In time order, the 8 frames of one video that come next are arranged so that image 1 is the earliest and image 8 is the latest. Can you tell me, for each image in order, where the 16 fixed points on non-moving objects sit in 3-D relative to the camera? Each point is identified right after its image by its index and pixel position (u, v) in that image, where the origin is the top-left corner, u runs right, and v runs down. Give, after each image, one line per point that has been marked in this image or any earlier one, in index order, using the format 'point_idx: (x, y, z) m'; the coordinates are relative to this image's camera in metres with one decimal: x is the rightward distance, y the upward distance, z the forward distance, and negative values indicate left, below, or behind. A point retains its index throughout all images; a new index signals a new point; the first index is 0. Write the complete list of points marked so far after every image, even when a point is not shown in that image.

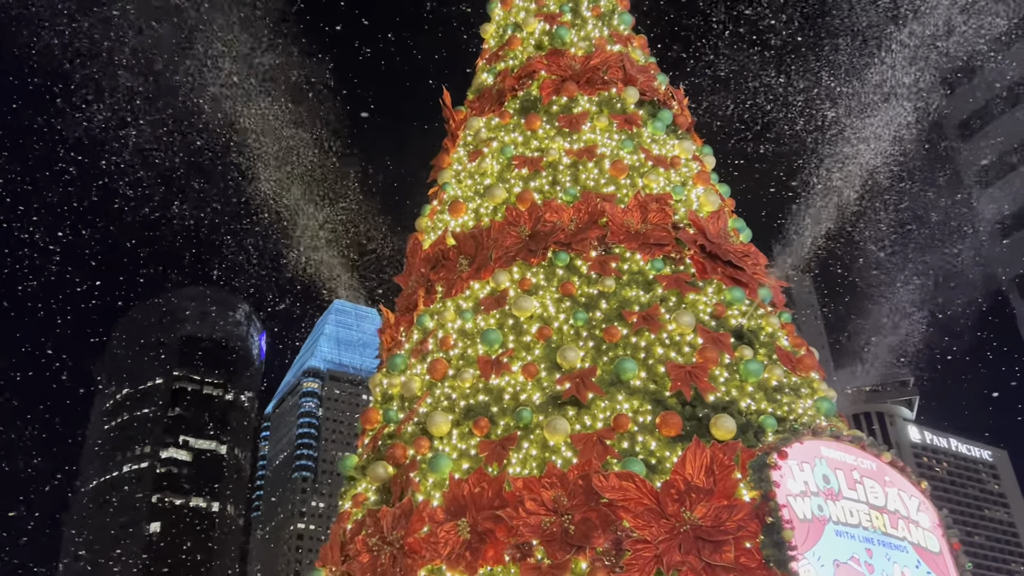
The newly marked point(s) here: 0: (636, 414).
0: (+1.1, -1.1, +7.8) m
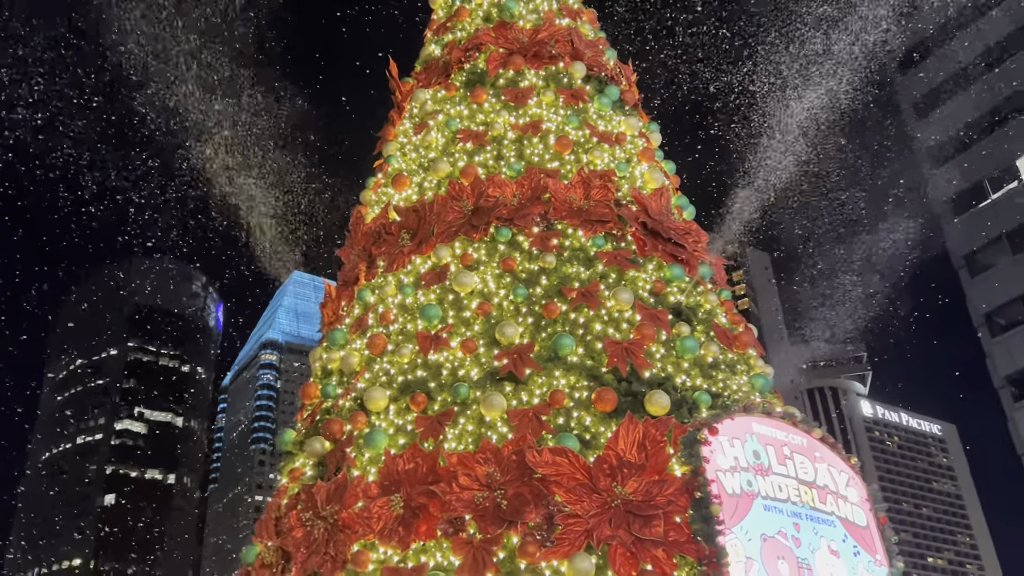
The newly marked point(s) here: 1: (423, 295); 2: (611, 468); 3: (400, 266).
0: (+0.5, -0.9, +7.8) m
1: (-0.9, -0.1, +8.8) m
2: (+0.8, -1.4, +6.9) m
3: (-1.1, +0.2, +9.1) m
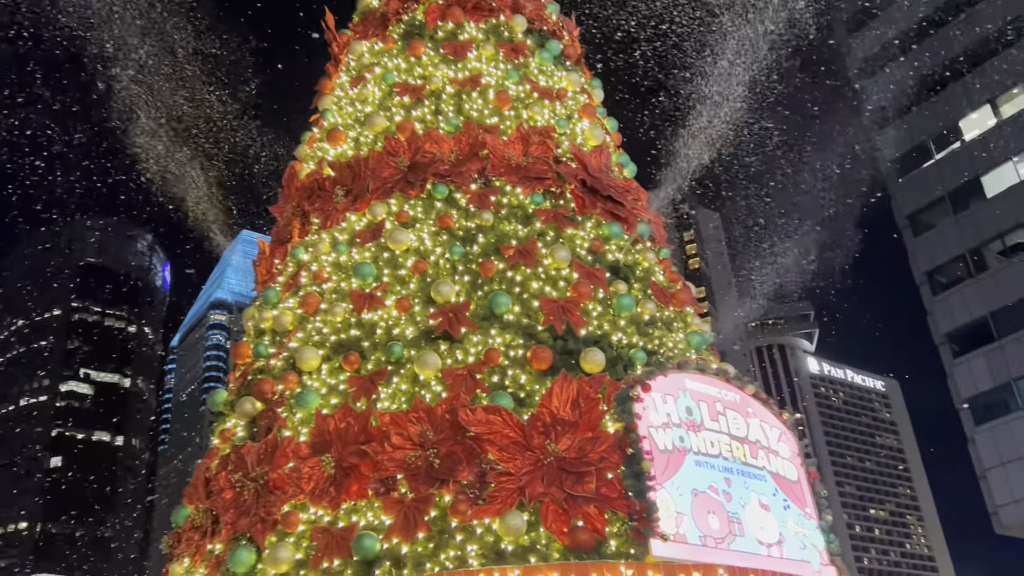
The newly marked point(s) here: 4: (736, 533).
0: (0.0, -0.5, +7.8) m
1: (-1.5, +0.3, +8.6) m
2: (+0.3, -1.1, +6.9) m
3: (-1.8, +0.6, +8.9) m
4: (+1.8, -1.9, +7.0) m
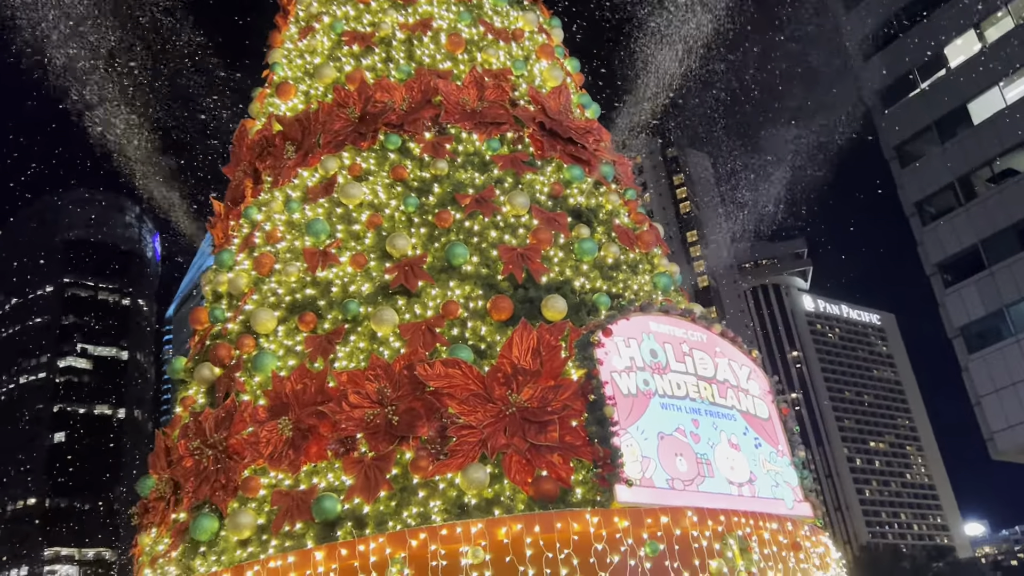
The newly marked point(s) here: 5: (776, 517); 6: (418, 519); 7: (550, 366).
0: (-0.4, -0.1, +7.6) m
1: (-1.9, +0.7, +8.4) m
2: (-0.1, -0.7, +6.7) m
3: (-2.2, +1.0, +8.6) m
4: (+1.5, -1.4, +6.9) m
5: (+2.1, -1.9, +7.4) m
6: (-0.7, -1.6, +6.4) m
7: (+0.3, -0.6, +6.8) m
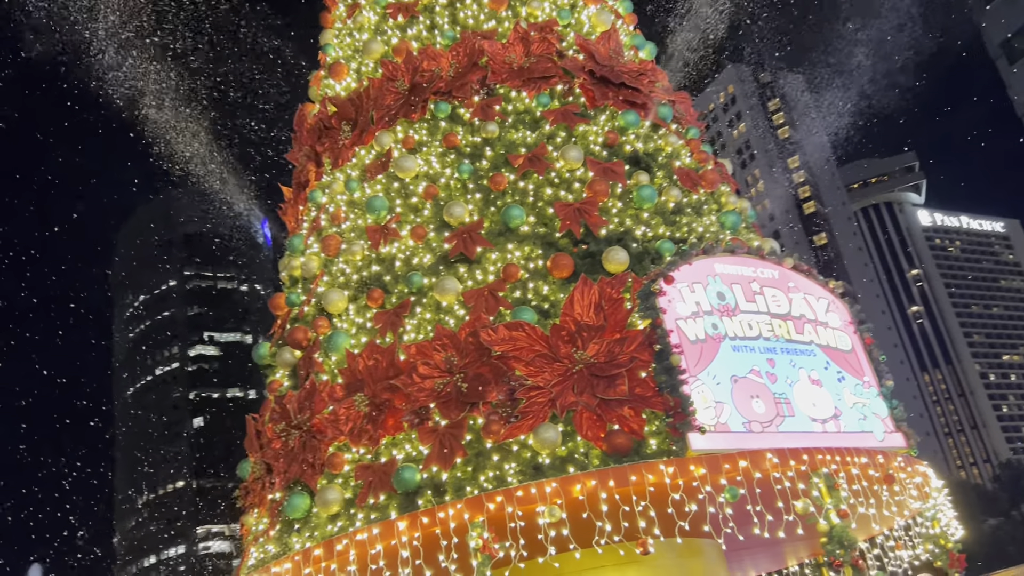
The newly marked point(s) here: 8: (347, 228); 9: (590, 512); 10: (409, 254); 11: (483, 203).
0: (+0.1, +0.2, +7.6) m
1: (-1.3, +1.0, +8.5) m
2: (+0.4, -0.3, +6.7) m
3: (-1.6, +1.2, +8.8) m
4: (+2.1, -0.9, +6.8) m
5: (+2.8, -1.3, +7.2) m
6: (-0.1, -1.4, +6.5) m
7: (+0.8, -0.2, +6.8) m
8: (-1.5, +0.6, +8.4) m
9: (+0.6, -1.6, +6.5) m
10: (-0.9, +0.3, +7.9) m
11: (-0.3, +0.8, +8.1) m
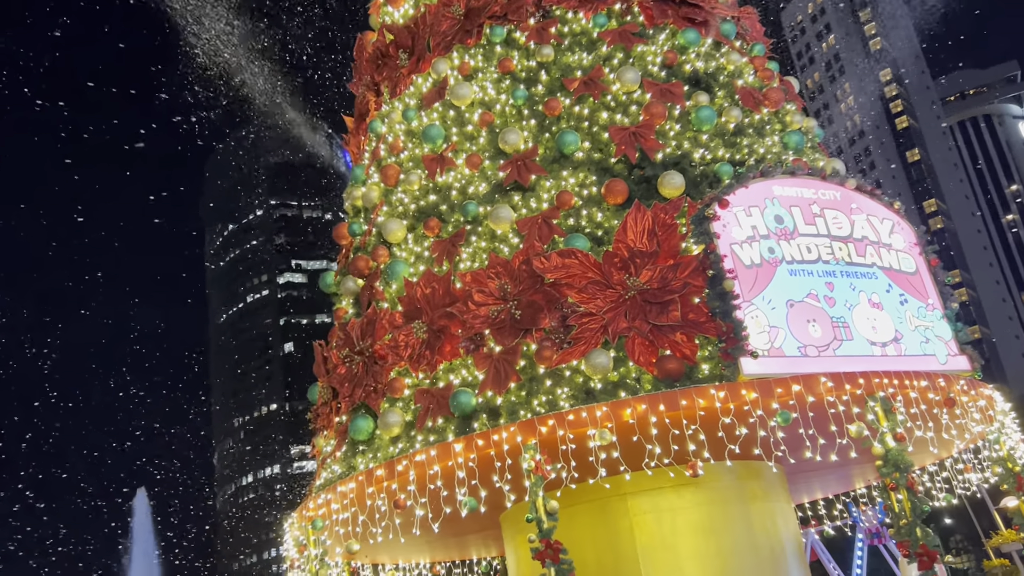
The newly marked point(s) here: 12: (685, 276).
0: (+0.6, +0.8, +7.5) m
1: (-0.8, +1.6, +8.5) m
2: (+0.8, +0.2, +6.7) m
3: (-1.1, +1.9, +8.8) m
4: (+2.5, -0.4, +6.7) m
5: (+3.2, -0.7, +7.0) m
6: (+0.3, -0.9, +6.6) m
7: (+1.2, +0.3, +6.7) m
8: (-1.0, +1.2, +8.5) m
9: (+0.9, -1.1, +6.6) m
10: (-0.4, +0.9, +8.0) m
11: (+0.2, +1.4, +8.0) m
12: (+1.2, +0.1, +6.6) m
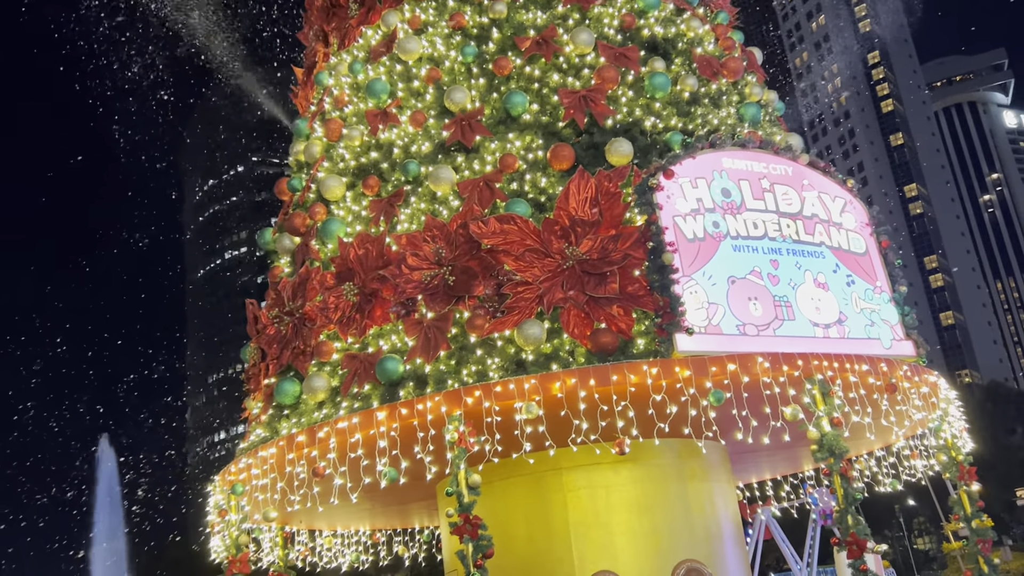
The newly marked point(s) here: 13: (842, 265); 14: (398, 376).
0: (+0.1, +1.1, +7.3) m
1: (-1.3, +2.0, +8.2) m
2: (+0.3, +0.4, +6.5) m
3: (-1.5, +2.3, +8.4) m
4: (+2.0, -0.2, +6.5) m
5: (+2.7, -0.5, +6.9) m
6: (-0.2, -0.6, +6.4) m
7: (+0.7, +0.5, +6.5) m
8: (-1.5, +1.6, +8.1) m
9: (+0.4, -0.9, +6.4) m
10: (-0.9, +1.2, +7.7) m
11: (-0.2, +1.7, +7.7) m
12: (+0.8, +0.3, +6.3) m
13: (+2.6, +0.2, +7.0) m
14: (-0.8, -0.6, +6.4) m
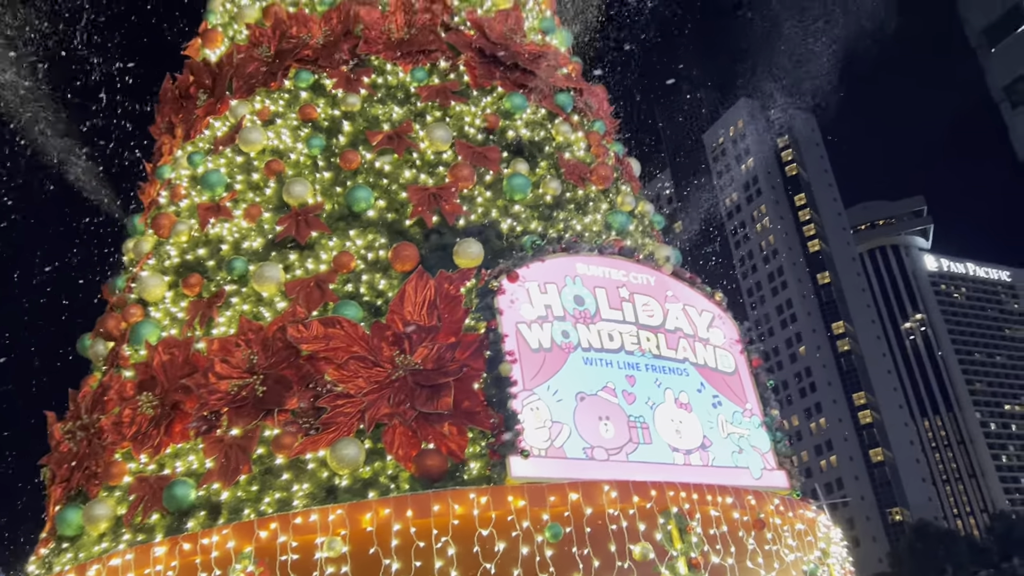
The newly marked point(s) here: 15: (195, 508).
0: (-1.0, +0.3, +6.6) m
1: (-2.5, +1.0, +7.5) m
2: (-0.8, -0.3, +5.7) m
3: (-2.7, +1.3, +7.8) m
4: (+0.8, -1.0, +5.7) m
5: (+1.6, -1.4, +6.1) m
6: (-1.4, -1.3, +5.5) m
7: (-0.4, -0.2, +5.7) m
8: (-2.7, +0.7, +7.4) m
9: (-0.7, -1.6, +5.4) m
10: (-2.1, +0.4, +6.9) m
11: (-1.4, +0.8, +7.1) m
12: (-0.3, -0.4, +5.6) m
13: (+1.4, -0.7, +6.3) m
14: (-2.0, -1.3, +5.5) m
15: (-1.9, -1.3, +5.5) m
